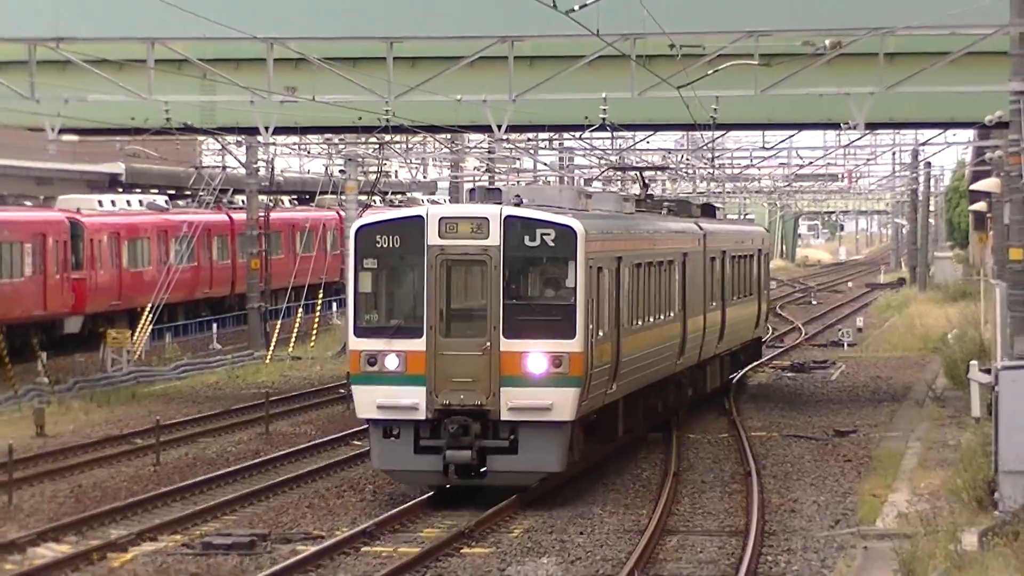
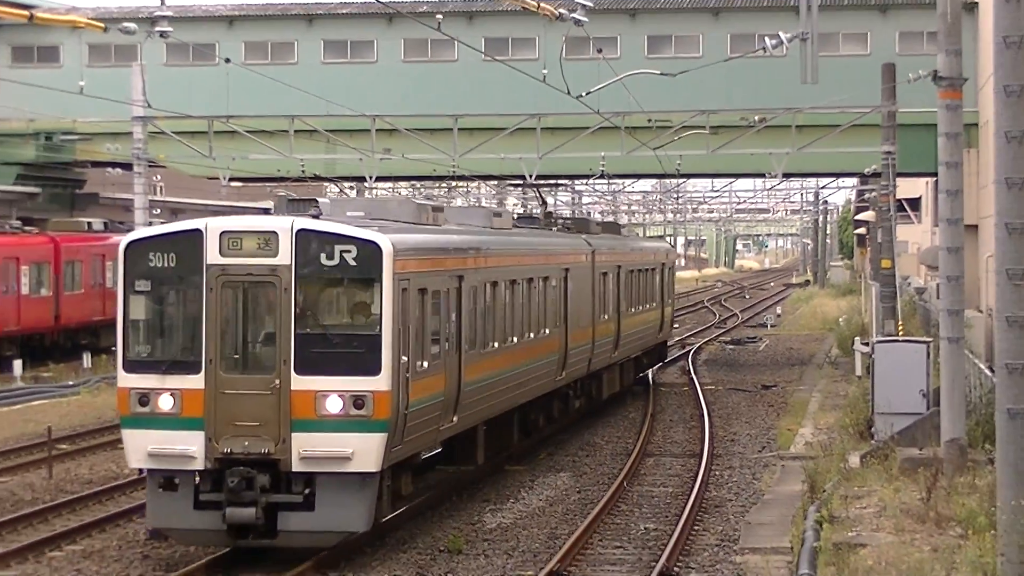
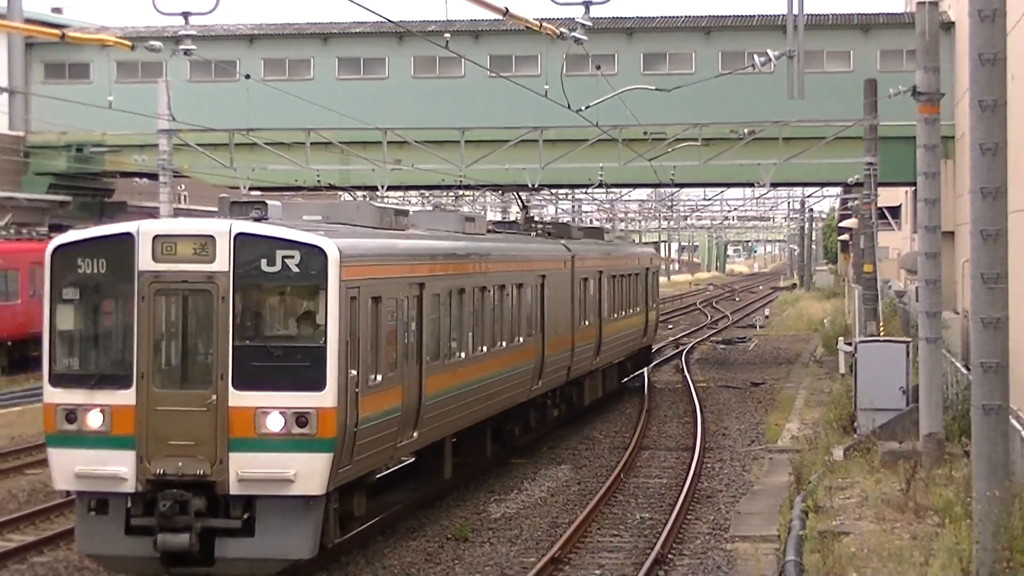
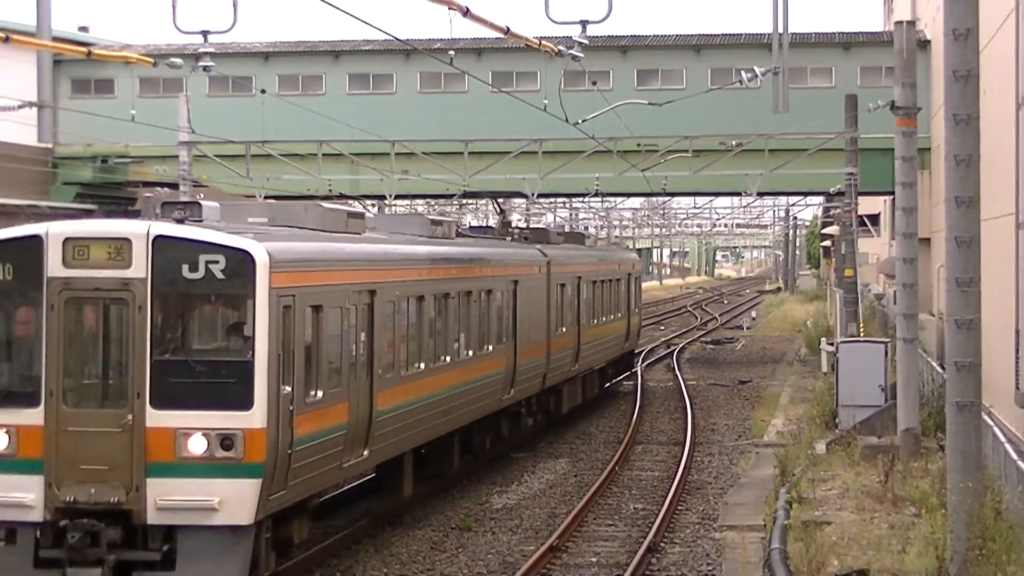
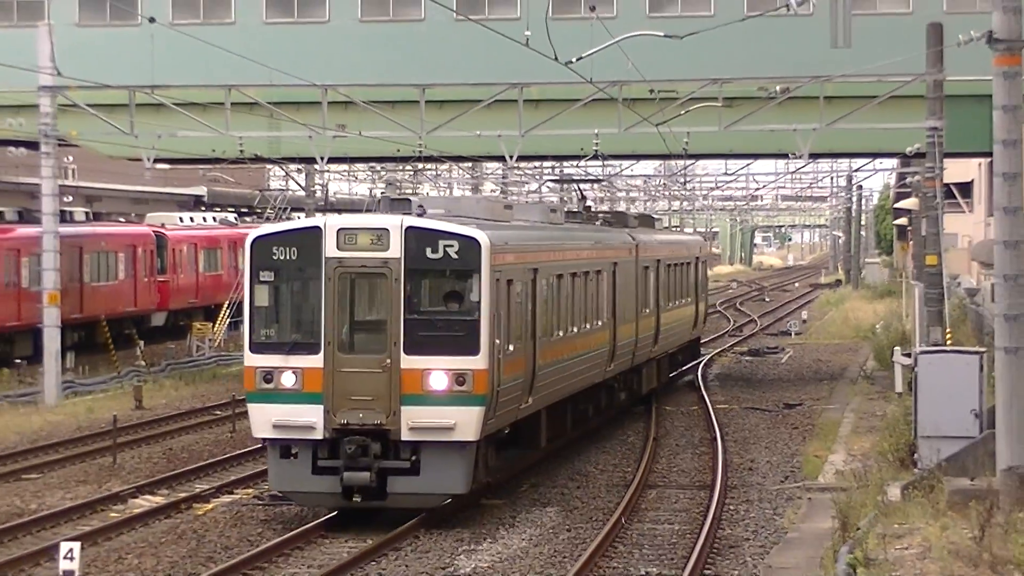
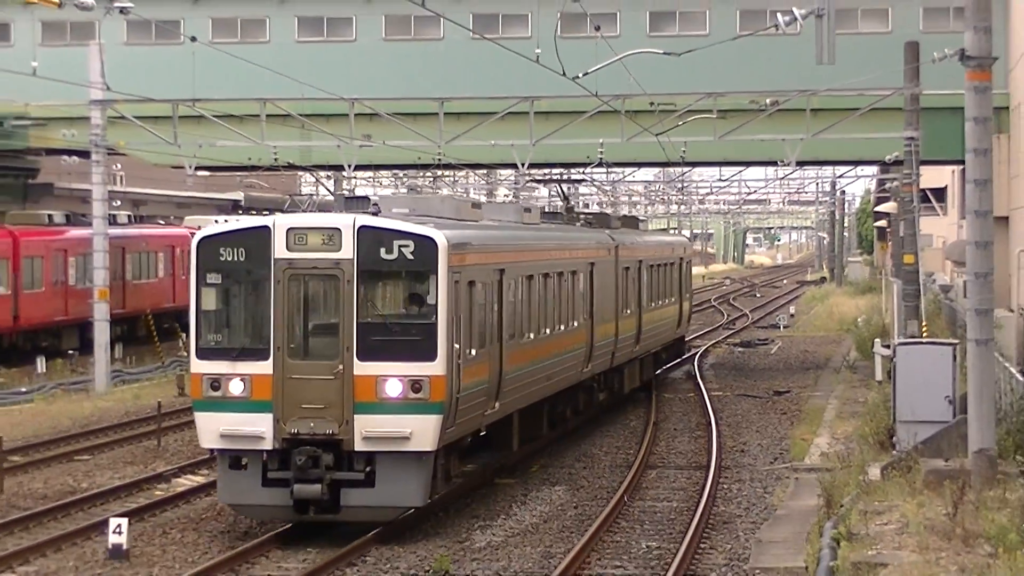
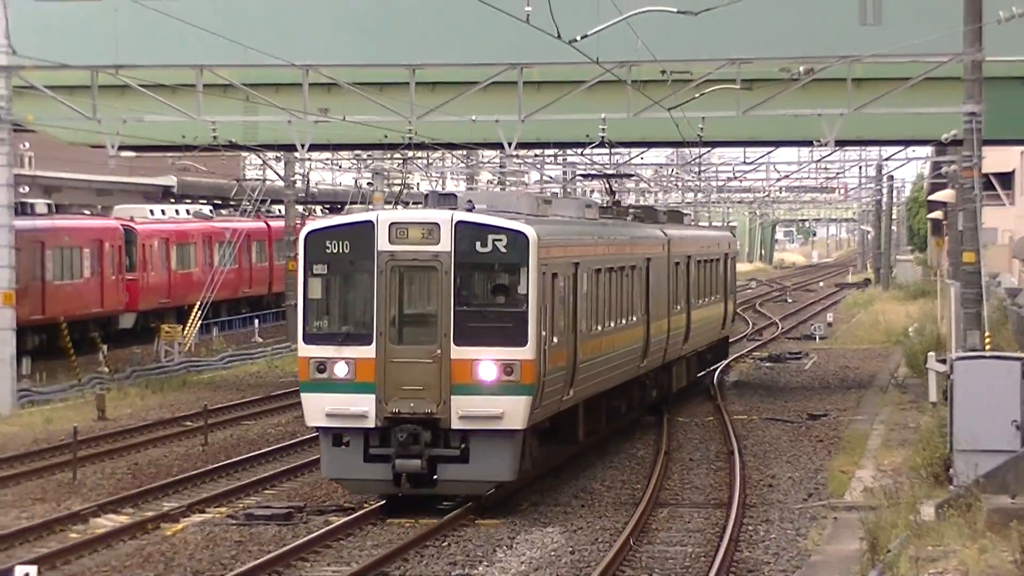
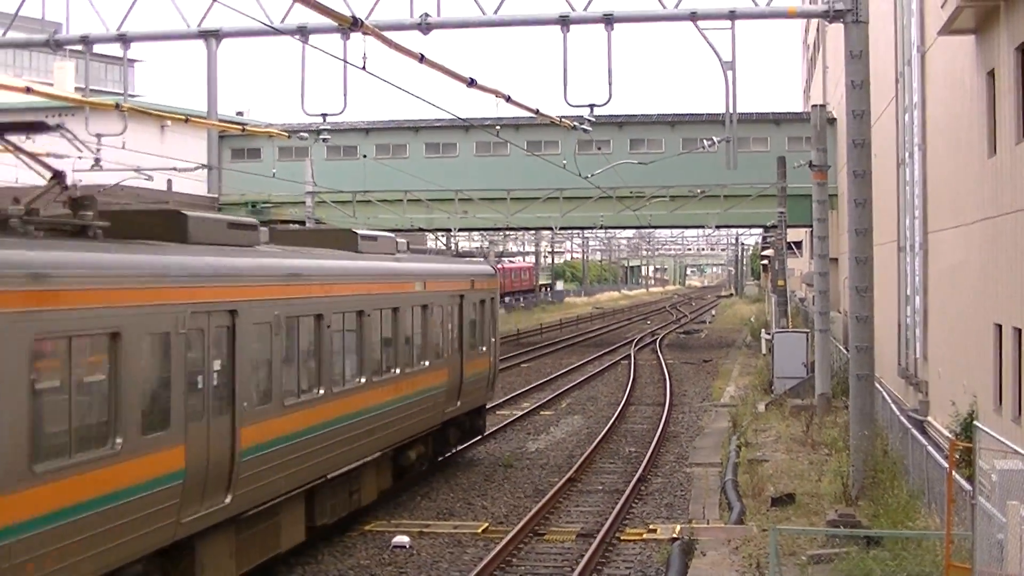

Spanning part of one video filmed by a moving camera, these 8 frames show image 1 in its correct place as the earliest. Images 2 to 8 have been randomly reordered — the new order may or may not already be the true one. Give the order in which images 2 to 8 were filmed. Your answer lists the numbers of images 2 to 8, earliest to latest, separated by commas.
7, 5, 6, 2, 3, 4, 8
